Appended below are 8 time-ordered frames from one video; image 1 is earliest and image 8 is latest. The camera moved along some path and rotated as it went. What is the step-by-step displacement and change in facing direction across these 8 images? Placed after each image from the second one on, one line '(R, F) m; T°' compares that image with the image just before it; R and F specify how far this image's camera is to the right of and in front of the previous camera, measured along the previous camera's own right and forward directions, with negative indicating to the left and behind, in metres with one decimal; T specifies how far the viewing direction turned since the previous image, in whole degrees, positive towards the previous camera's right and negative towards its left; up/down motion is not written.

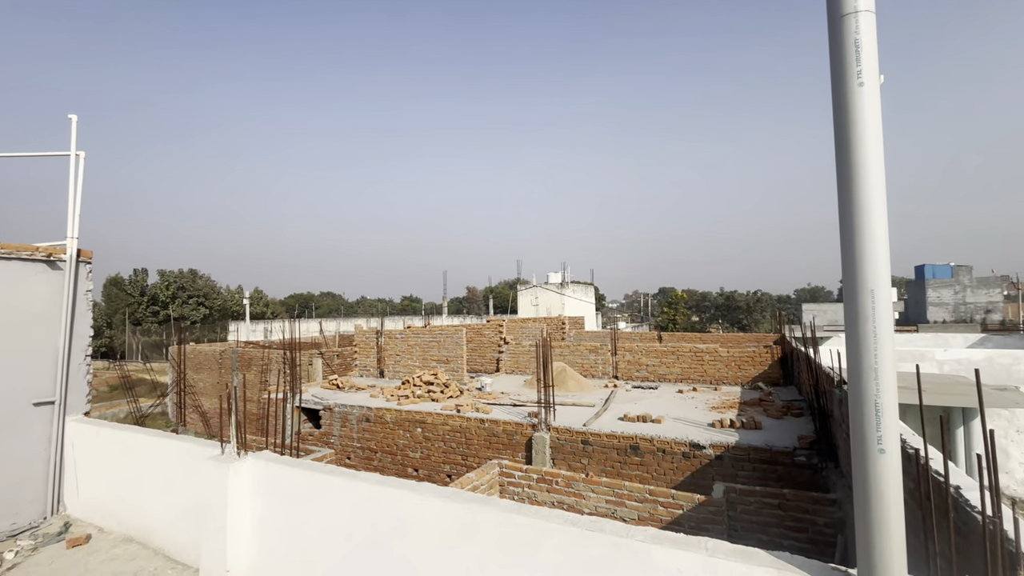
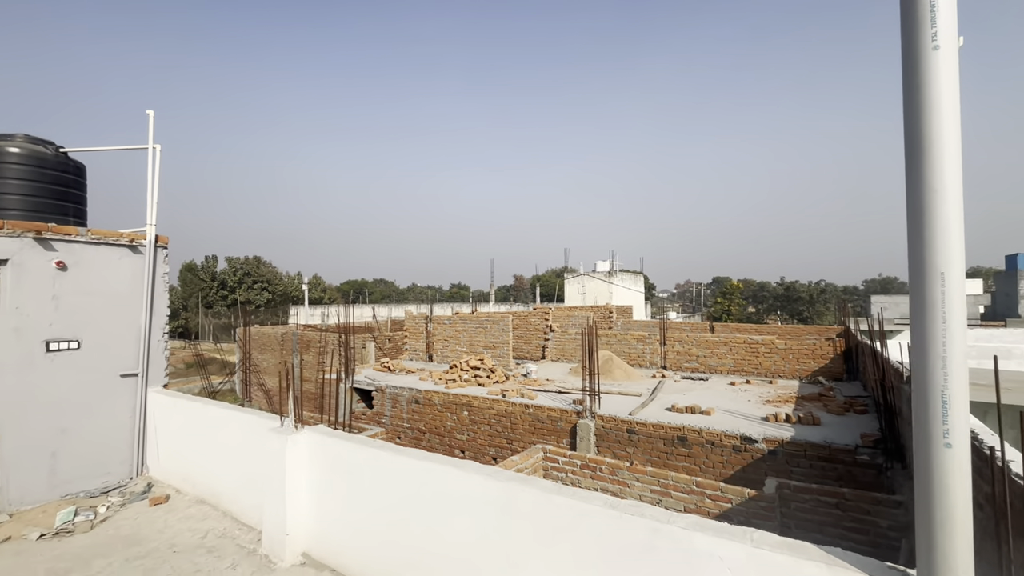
(0.0, 0.0) m; -6°
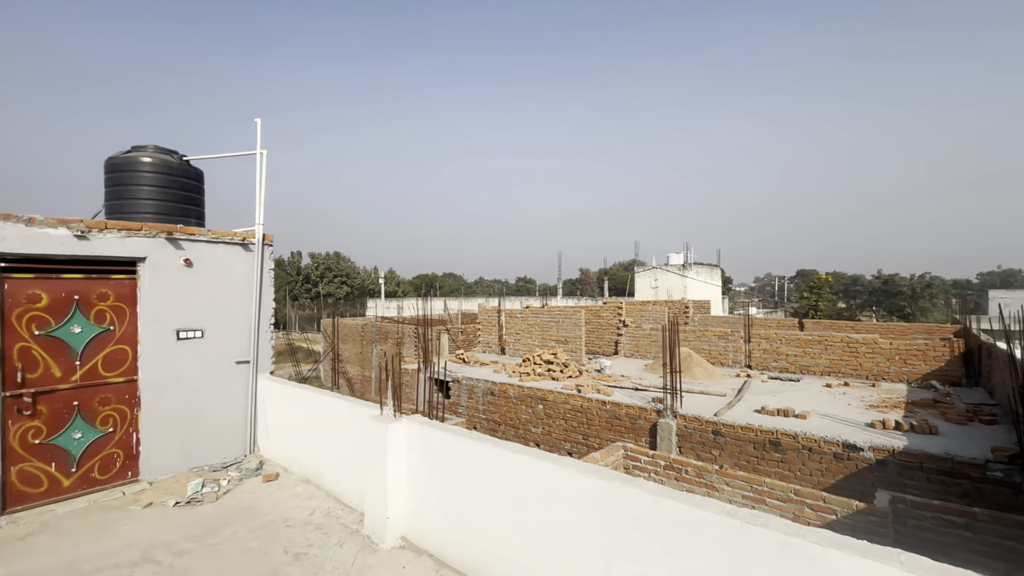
(-0.2, 0.0) m; -8°
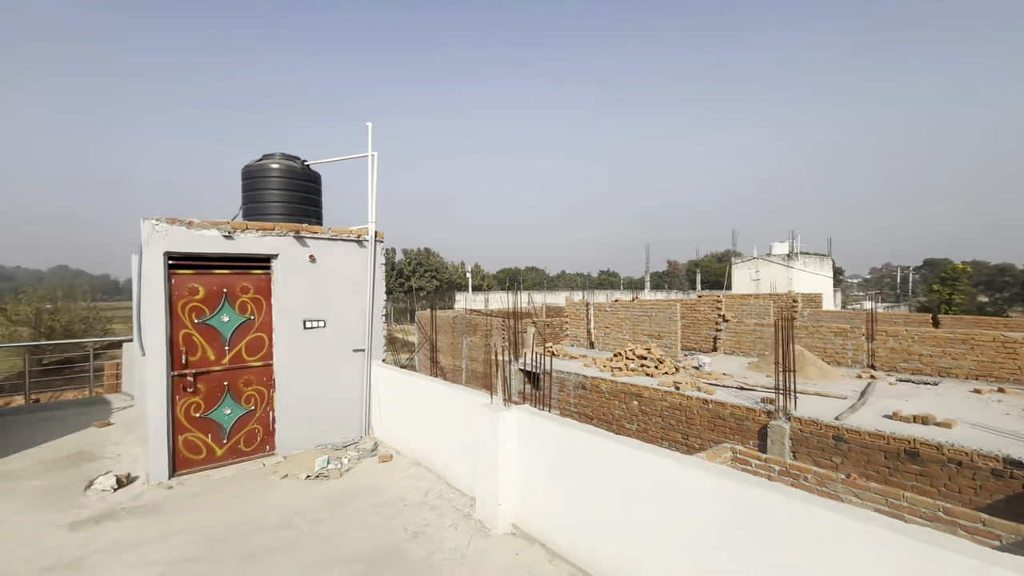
(-0.2, 0.0) m; -10°
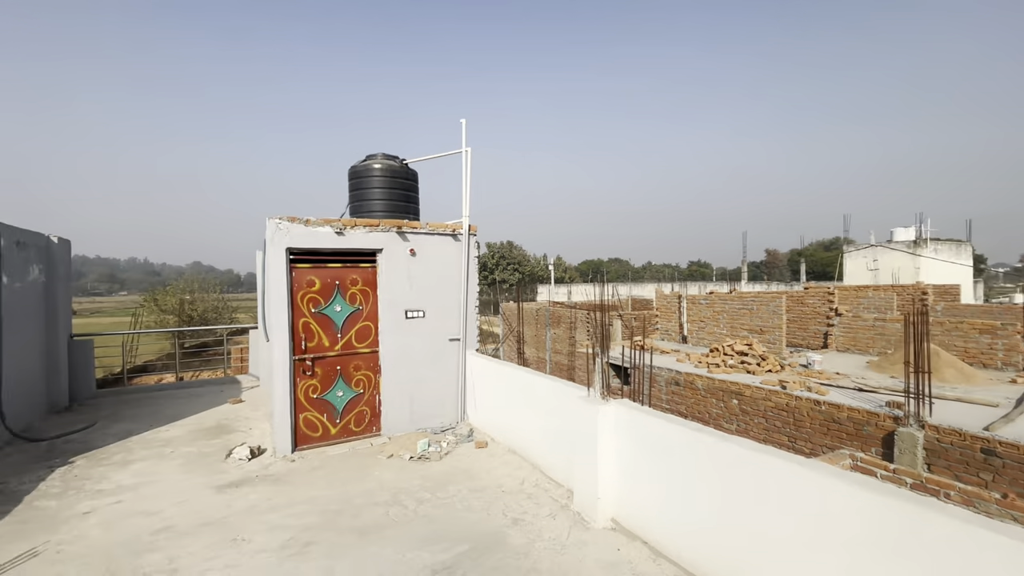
(-0.1, 0.0) m; -10°
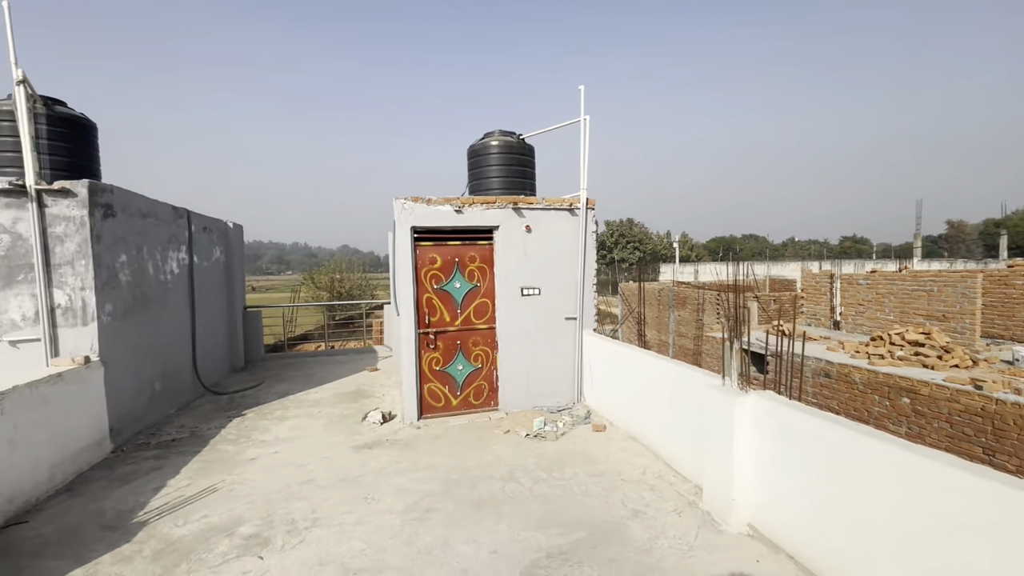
(0.0, +0.2) m; -14°
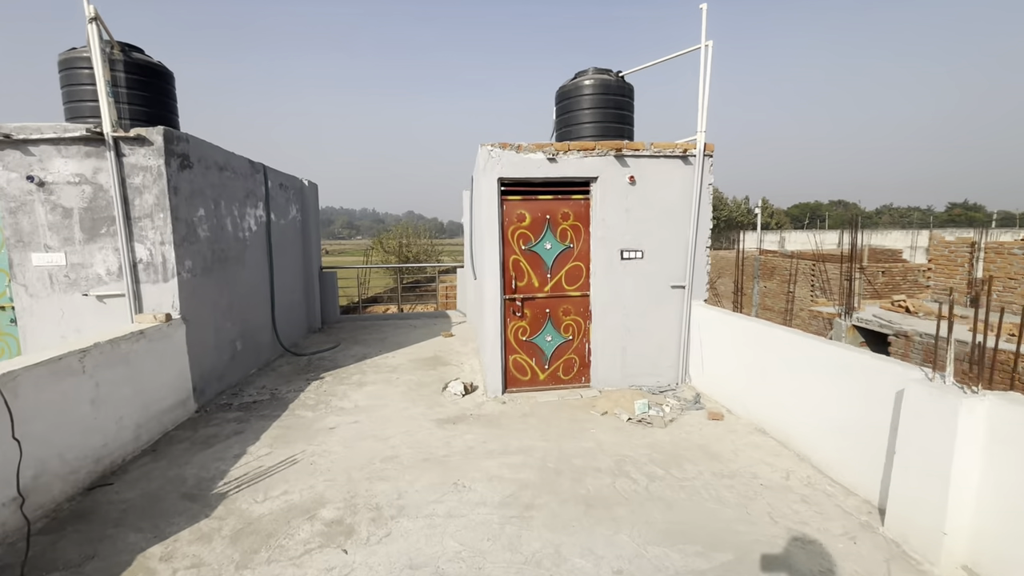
(-0.4, +0.6) m; -7°
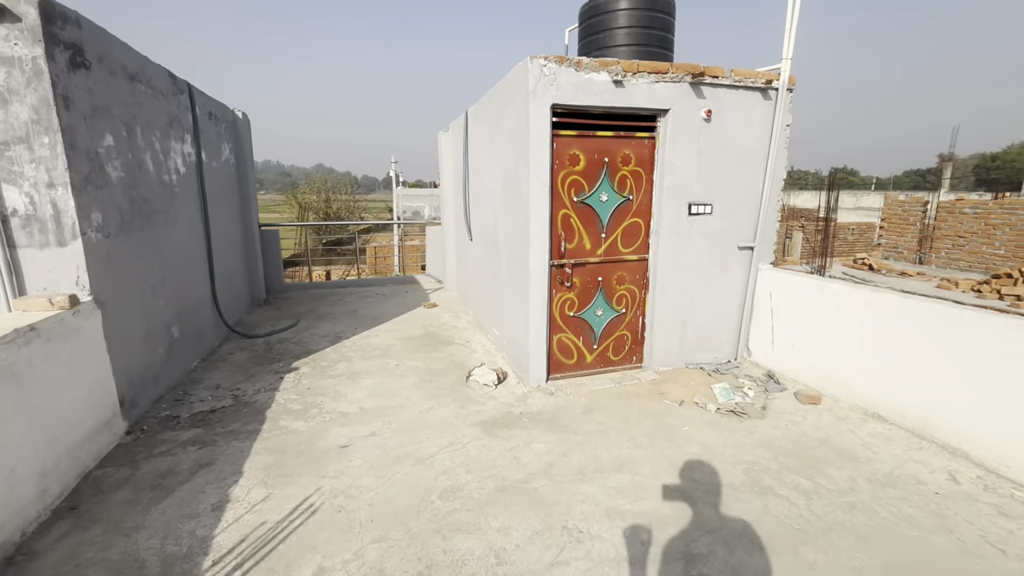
(-1.0, +1.1) m; +10°
